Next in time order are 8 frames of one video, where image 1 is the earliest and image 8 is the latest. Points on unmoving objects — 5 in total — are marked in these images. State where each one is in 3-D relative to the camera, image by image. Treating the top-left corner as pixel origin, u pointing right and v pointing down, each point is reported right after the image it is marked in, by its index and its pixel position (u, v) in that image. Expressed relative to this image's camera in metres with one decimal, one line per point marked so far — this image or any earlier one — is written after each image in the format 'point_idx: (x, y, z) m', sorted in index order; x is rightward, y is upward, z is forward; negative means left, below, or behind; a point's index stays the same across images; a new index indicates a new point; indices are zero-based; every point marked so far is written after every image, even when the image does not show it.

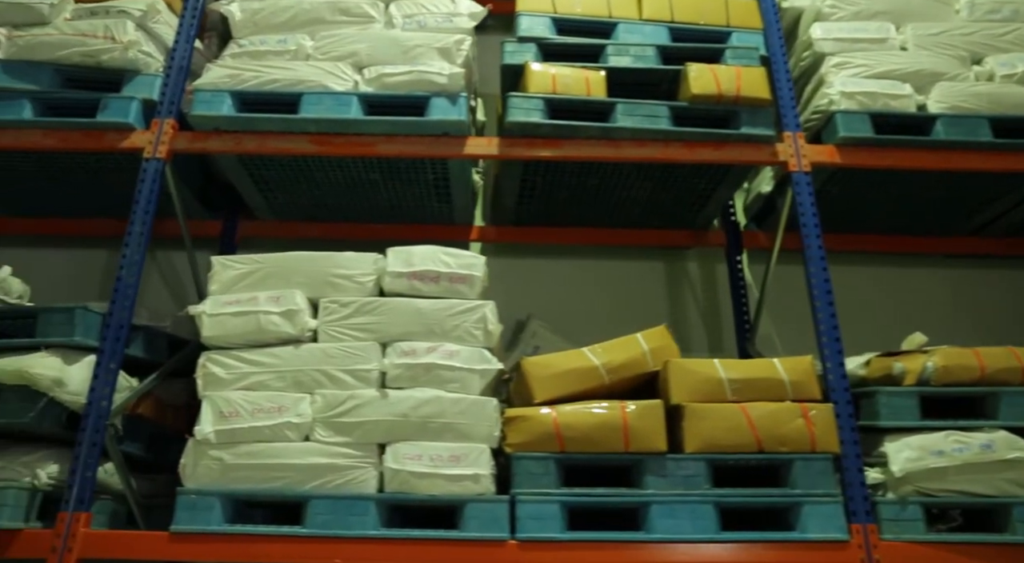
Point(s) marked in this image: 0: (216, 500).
0: (-0.8, -0.6, +2.2) m
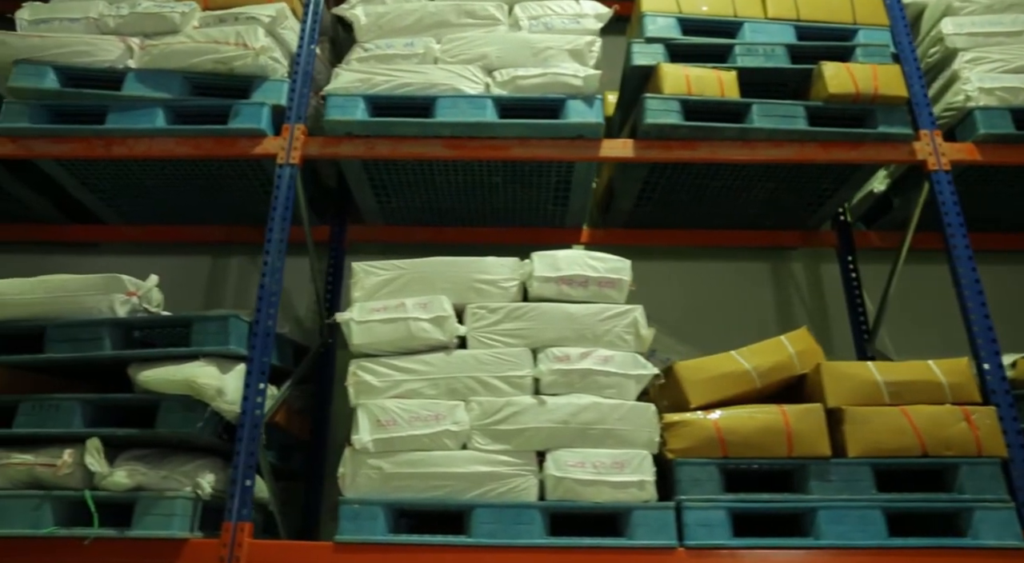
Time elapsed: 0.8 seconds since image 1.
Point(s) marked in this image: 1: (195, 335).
0: (-0.3, -0.6, +2.2) m
1: (-0.9, -0.1, +2.3) m
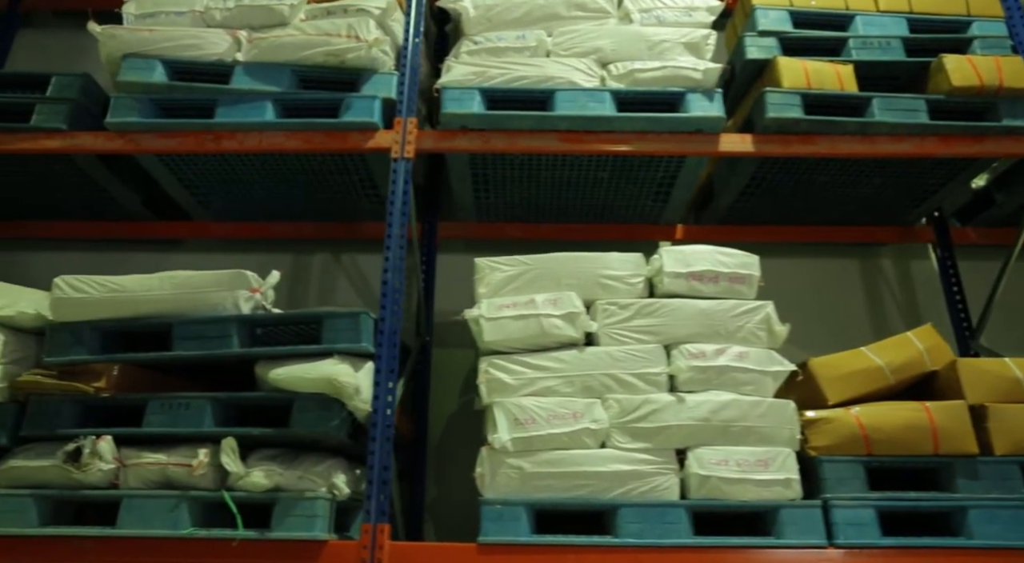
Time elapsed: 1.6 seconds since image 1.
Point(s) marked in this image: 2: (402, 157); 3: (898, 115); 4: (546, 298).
0: (0.0, -0.6, +2.2) m
1: (-0.5, -0.1, +2.3) m
2: (-0.3, +0.4, +2.6) m
3: (+1.2, +0.5, +2.6) m
4: (+0.1, 0.0, +2.4) m
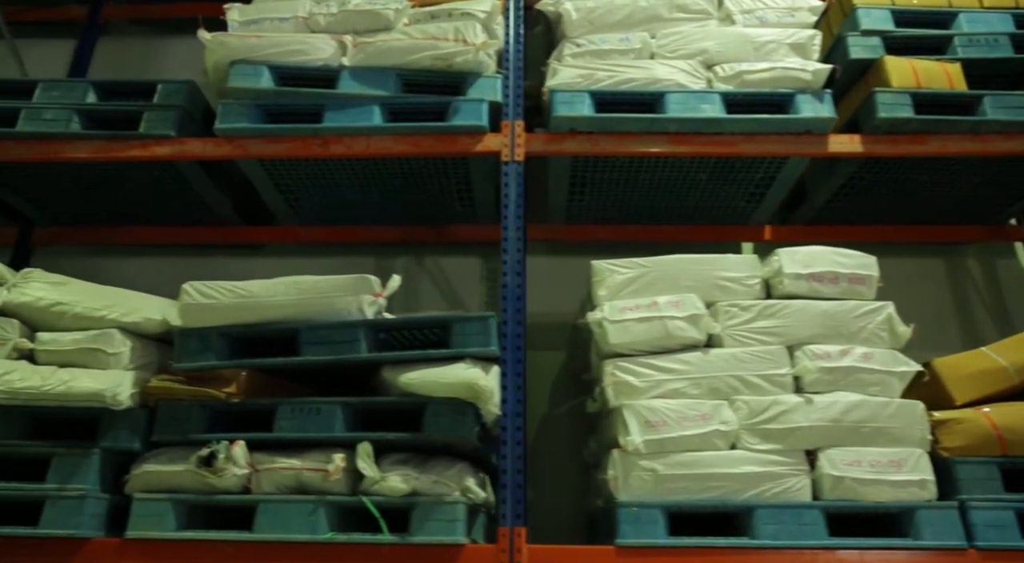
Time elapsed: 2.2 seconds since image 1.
0: (+0.4, -0.6, +2.2) m
1: (-0.2, -0.1, +2.3) m
2: (0.0, +0.4, +2.6) m
3: (+1.5, +0.5, +2.6) m
4: (+0.4, -0.1, +2.4) m
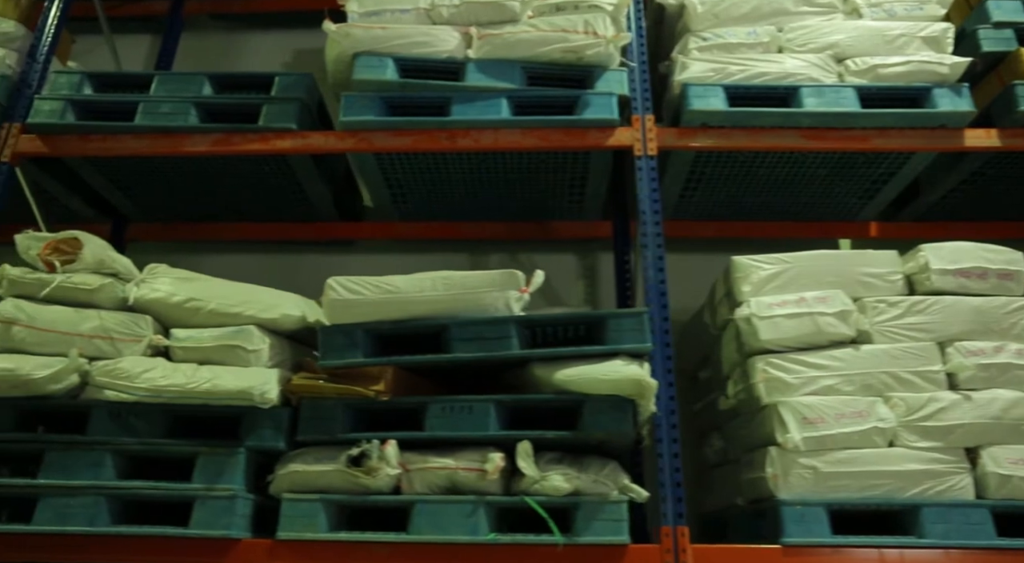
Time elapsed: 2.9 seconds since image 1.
0: (+0.8, -0.6, +2.1) m
1: (+0.3, -0.1, +2.2) m
2: (+0.4, +0.4, +2.6) m
3: (+1.9, +0.5, +2.6) m
4: (+0.8, 0.0, +2.4) m
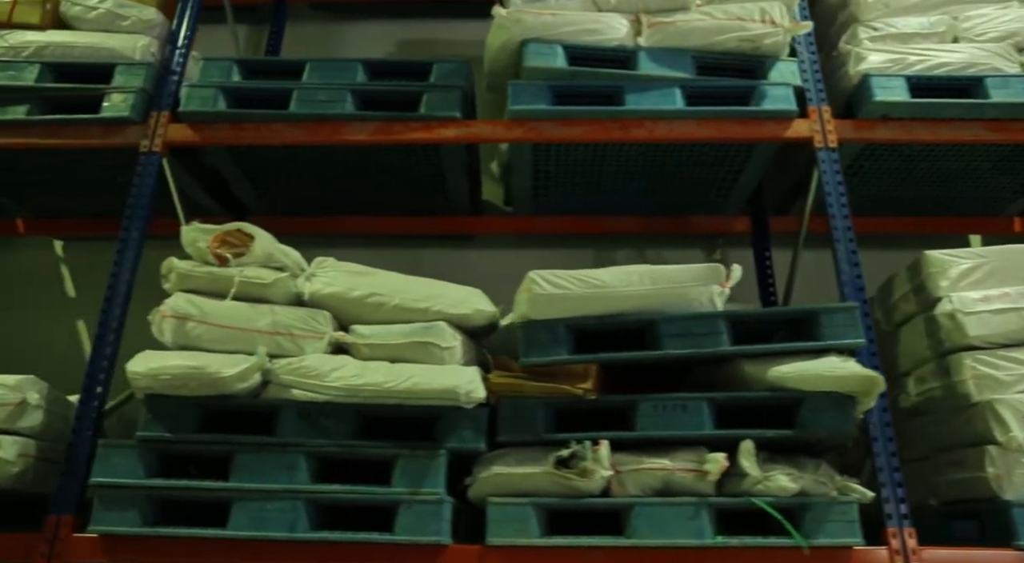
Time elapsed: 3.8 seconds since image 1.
0: (+1.3, -0.6, +2.1) m
1: (+0.8, -0.1, +2.1) m
2: (+0.9, +0.4, +2.5) m
3: (+2.4, +0.5, +2.5) m
4: (+1.4, 0.0, +2.3) m
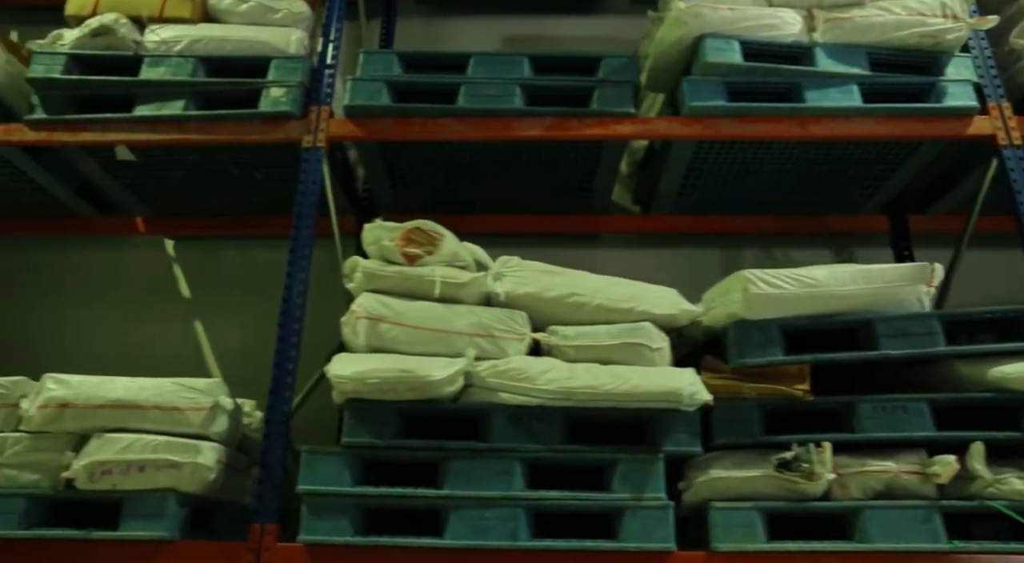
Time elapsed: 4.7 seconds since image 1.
0: (+1.8, -0.6, +2.1) m
1: (+1.3, -0.1, +2.1) m
2: (+1.4, +0.4, +2.5) m
3: (+3.0, +0.5, +2.5) m
4: (+1.9, 0.0, +2.3) m
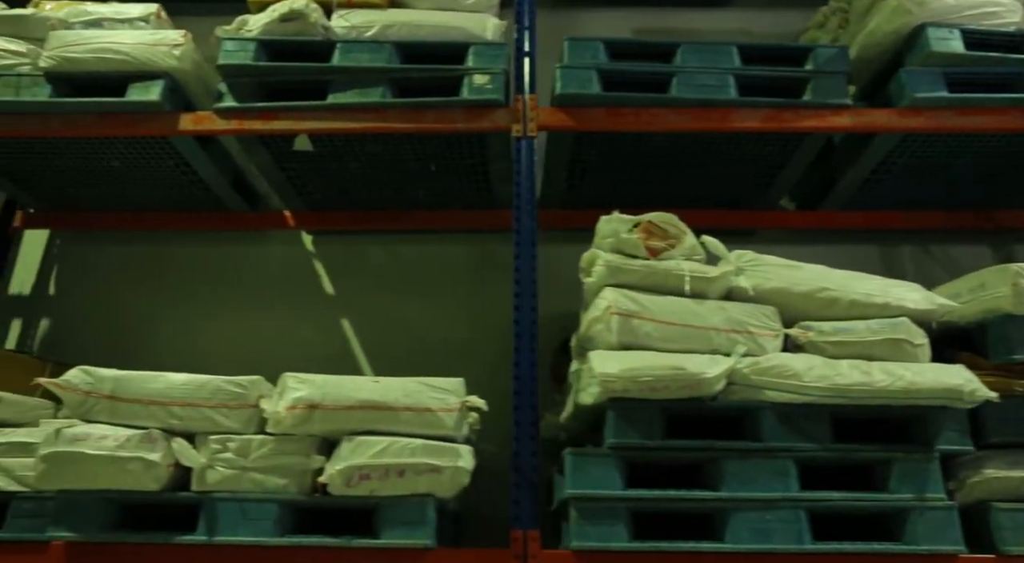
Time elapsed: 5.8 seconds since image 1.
0: (+2.5, -0.5, +2.0) m
1: (+1.9, -0.1, +2.1) m
2: (+2.1, +0.4, +2.4) m
3: (+3.6, +0.6, +2.5) m
4: (+2.5, 0.0, +2.2) m
